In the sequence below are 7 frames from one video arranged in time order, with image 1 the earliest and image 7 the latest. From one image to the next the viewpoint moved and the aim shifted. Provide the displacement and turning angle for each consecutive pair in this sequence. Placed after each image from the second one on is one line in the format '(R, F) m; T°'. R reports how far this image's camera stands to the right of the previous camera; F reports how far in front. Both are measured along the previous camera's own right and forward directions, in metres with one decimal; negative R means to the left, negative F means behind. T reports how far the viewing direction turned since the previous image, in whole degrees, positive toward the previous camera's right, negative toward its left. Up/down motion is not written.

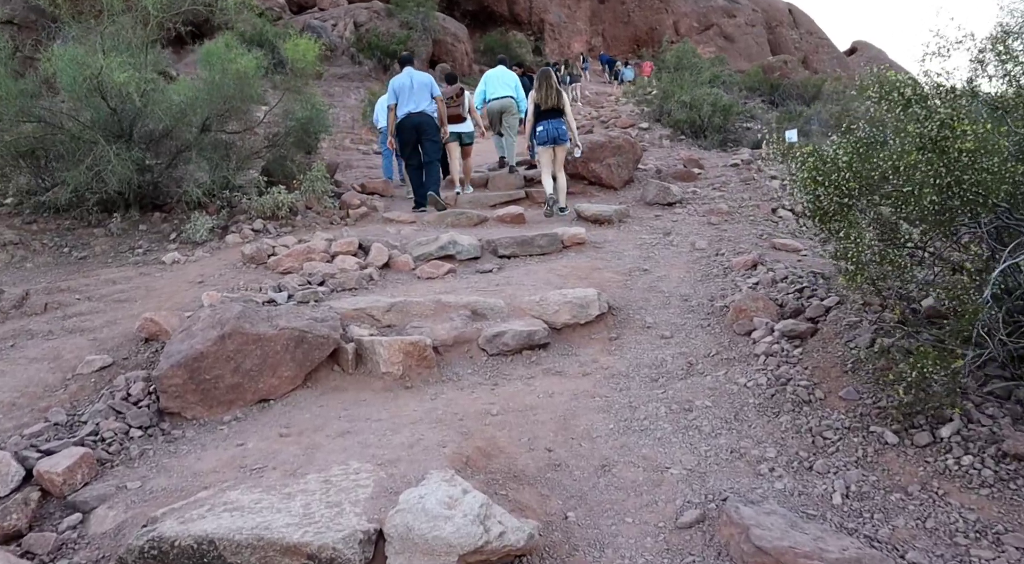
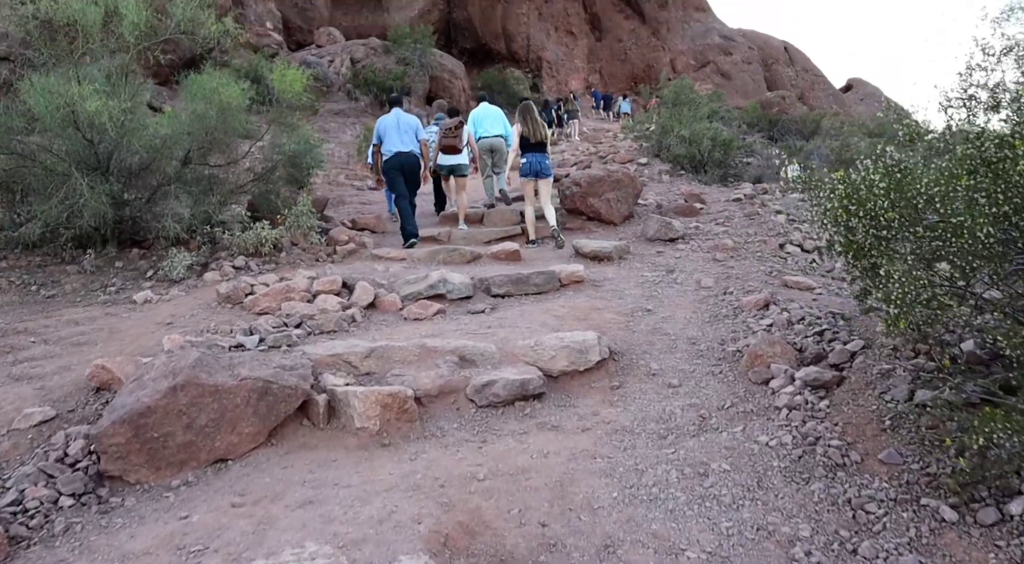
(0.0, +0.4) m; 0°
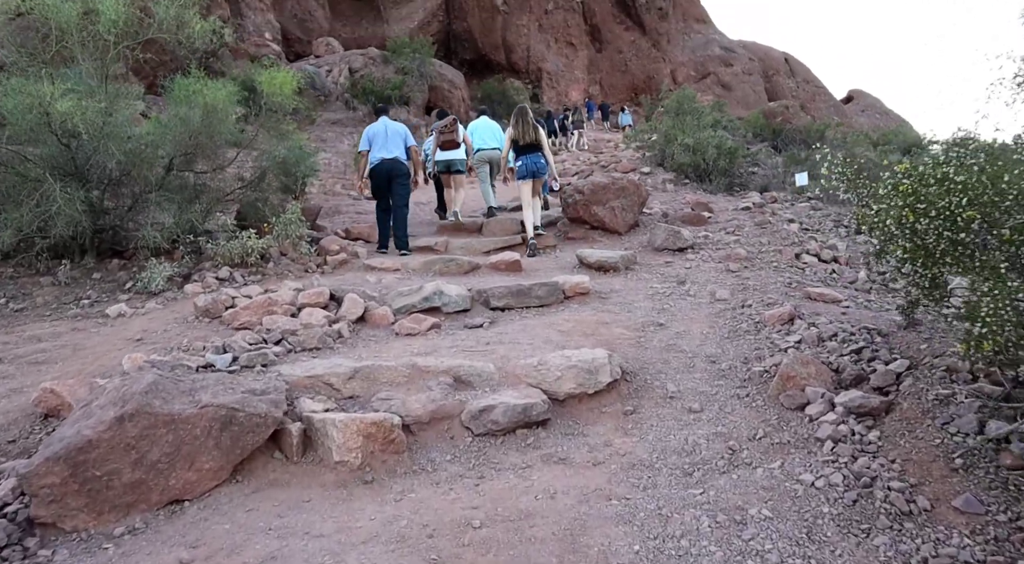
(0.0, +0.4) m; 0°
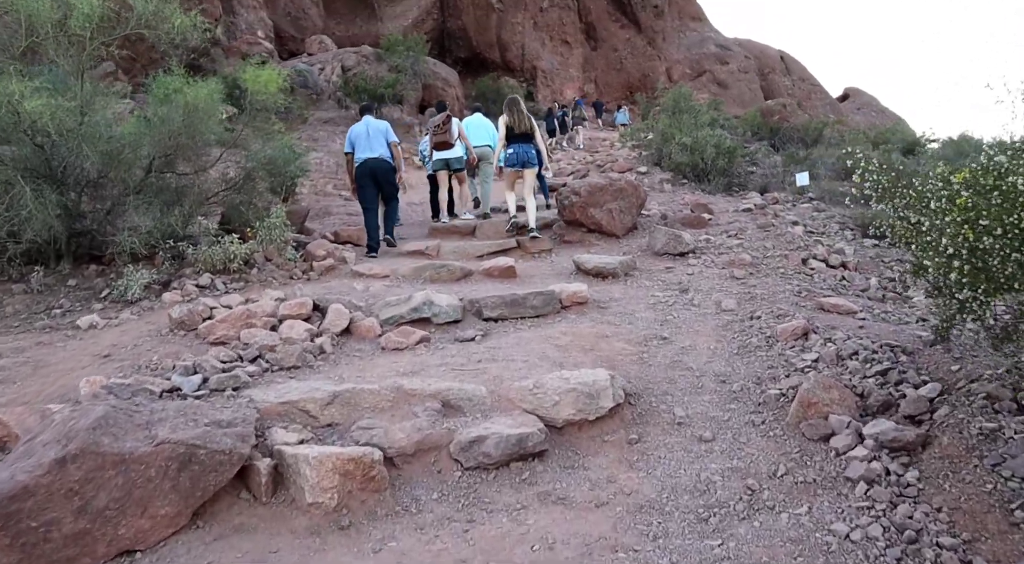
(0.0, +0.3) m; 0°
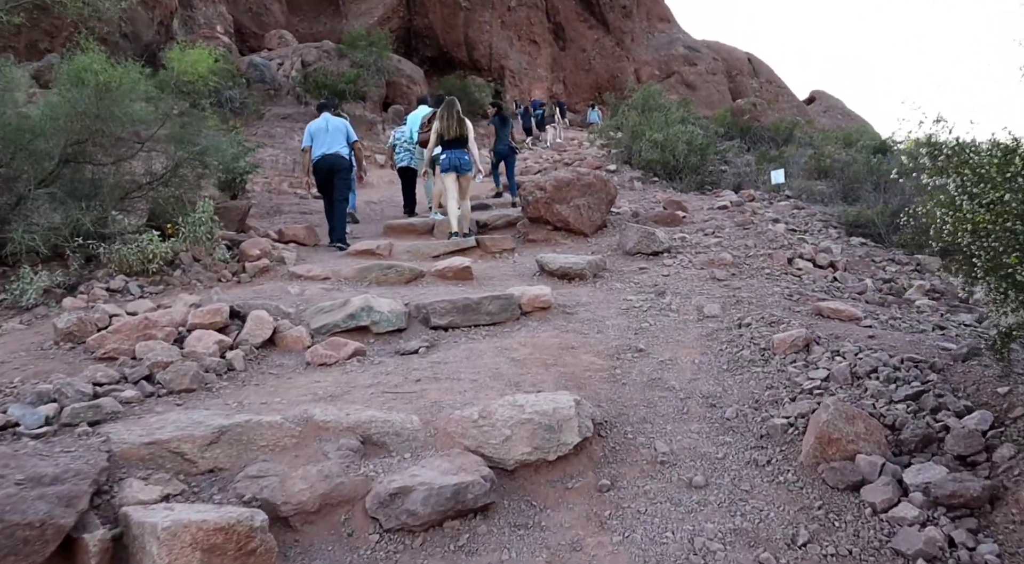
(+0.1, +0.7) m; +2°
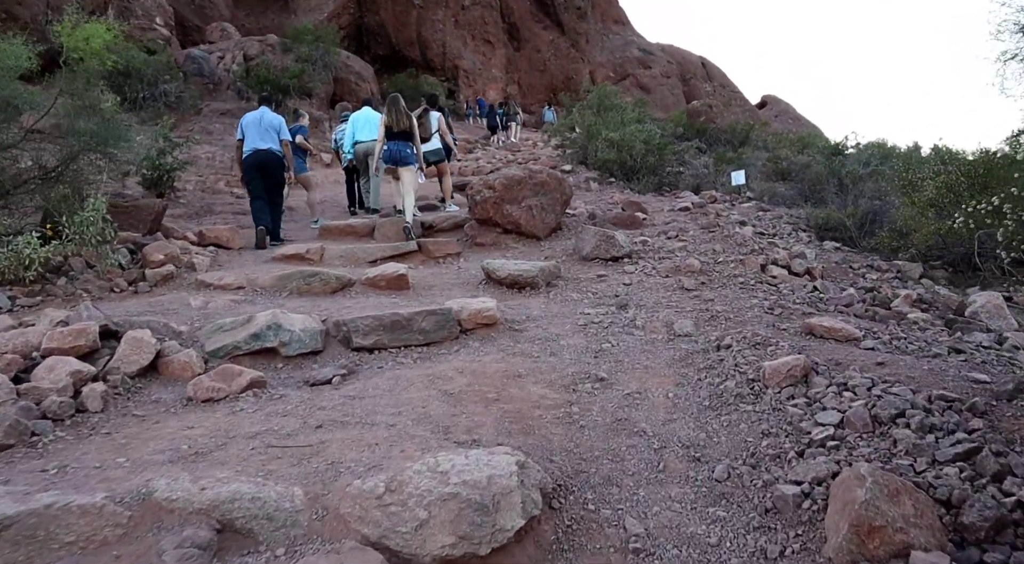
(+0.1, +0.7) m; +4°
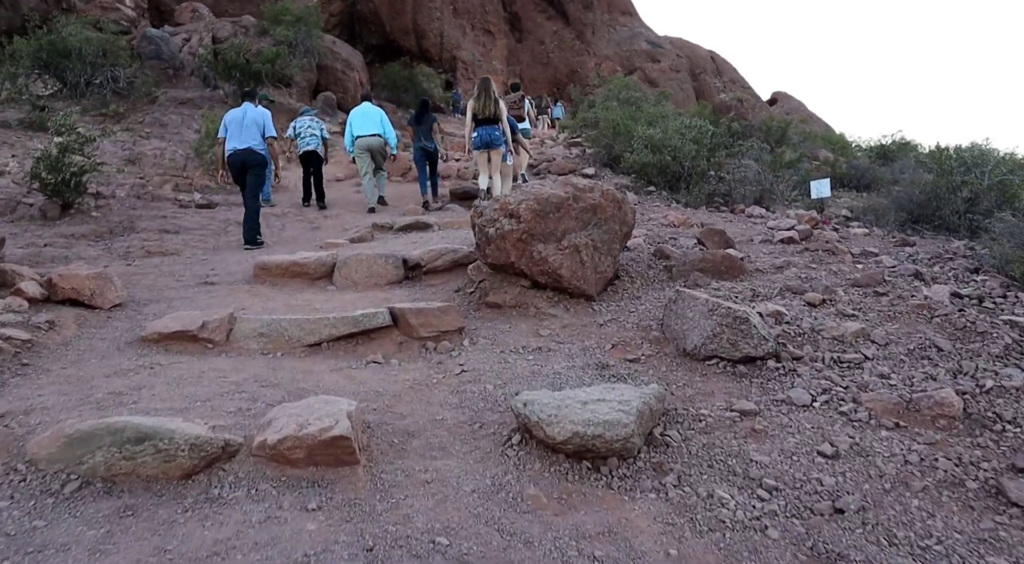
(-0.3, +2.9) m; 0°
